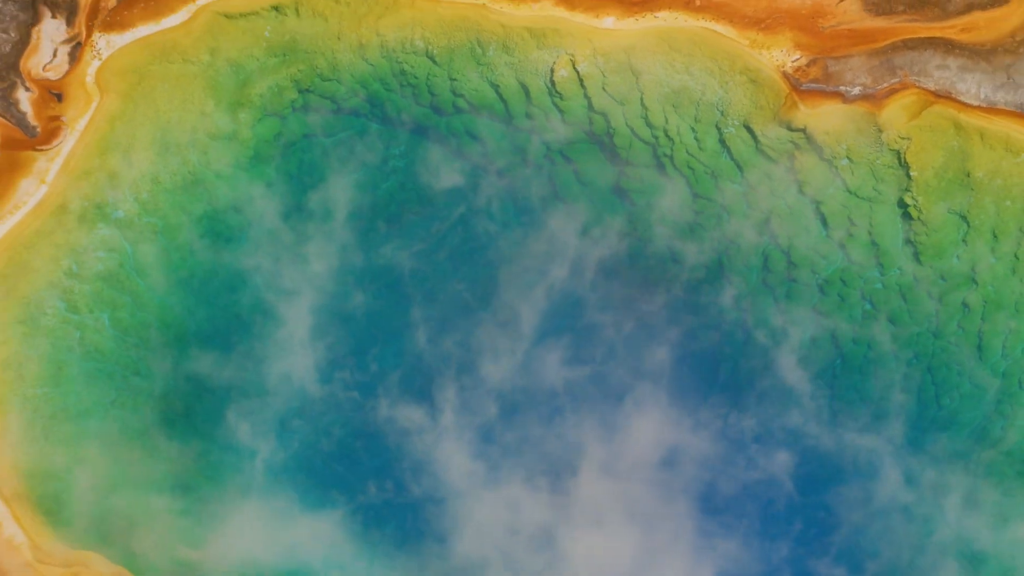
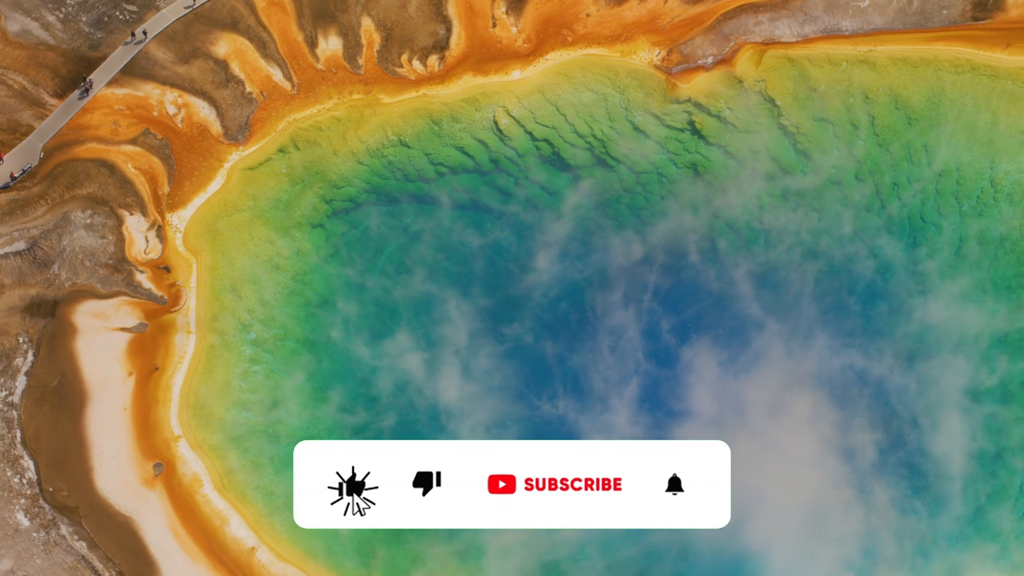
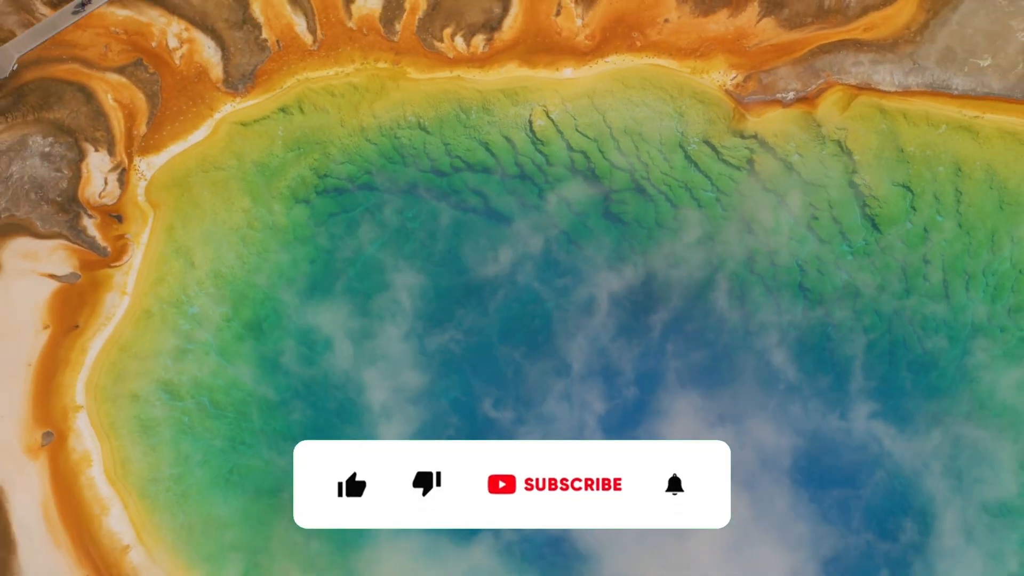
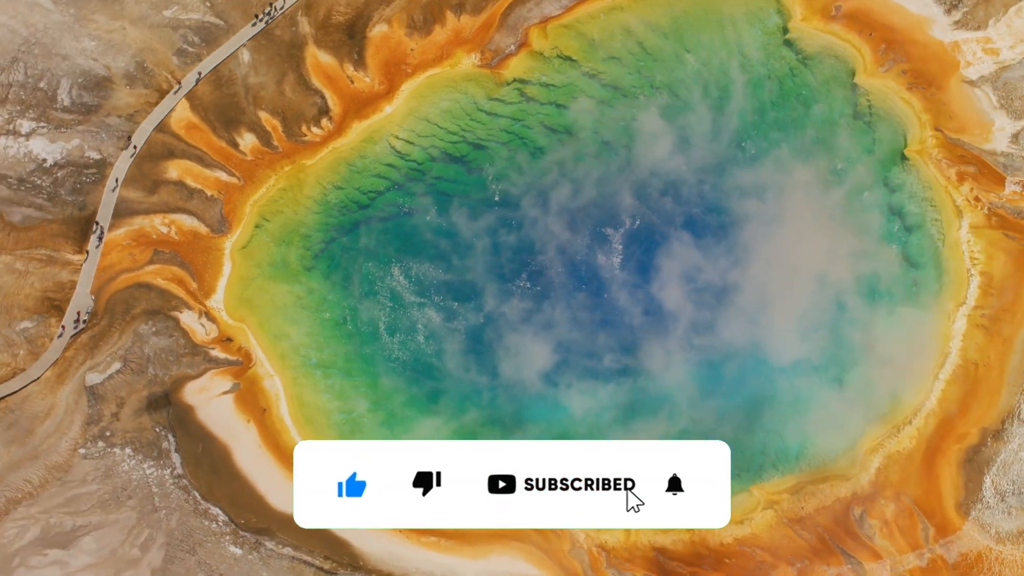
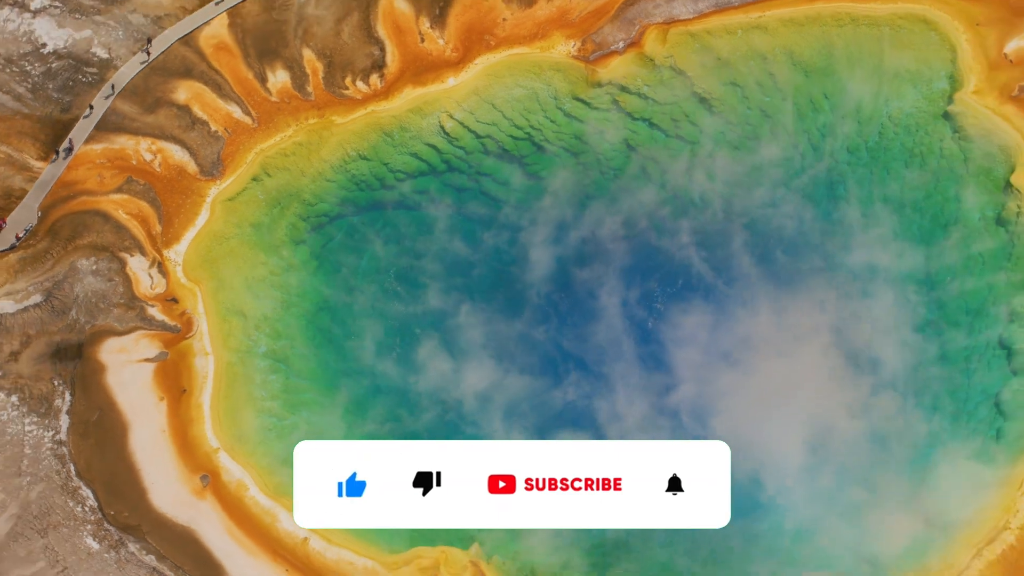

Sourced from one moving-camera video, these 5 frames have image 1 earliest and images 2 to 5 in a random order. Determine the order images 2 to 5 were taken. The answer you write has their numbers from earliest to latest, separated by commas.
3, 2, 5, 4
